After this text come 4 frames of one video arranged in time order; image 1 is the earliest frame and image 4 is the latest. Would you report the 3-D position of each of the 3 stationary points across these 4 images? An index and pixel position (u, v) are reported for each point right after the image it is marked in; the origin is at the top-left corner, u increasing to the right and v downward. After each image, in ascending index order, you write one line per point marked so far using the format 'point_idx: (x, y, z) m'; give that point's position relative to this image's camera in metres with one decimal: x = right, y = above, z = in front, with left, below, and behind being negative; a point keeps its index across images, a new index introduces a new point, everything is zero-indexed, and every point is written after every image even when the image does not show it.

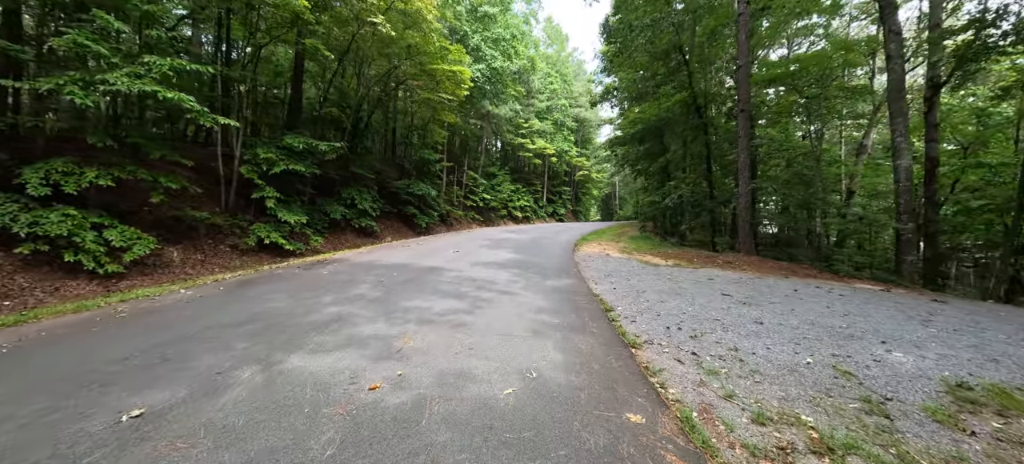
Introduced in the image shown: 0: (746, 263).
0: (+5.6, -0.7, +9.0) m
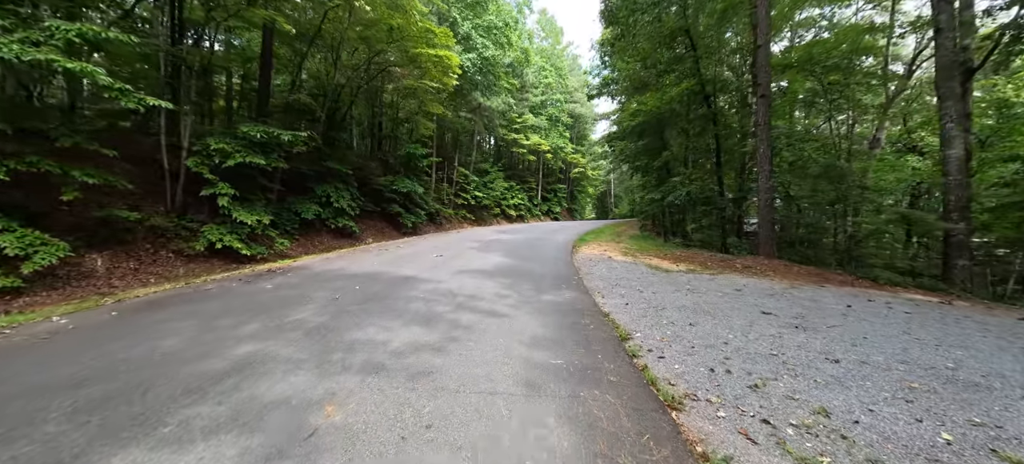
0: (+5.4, -0.8, +7.9) m
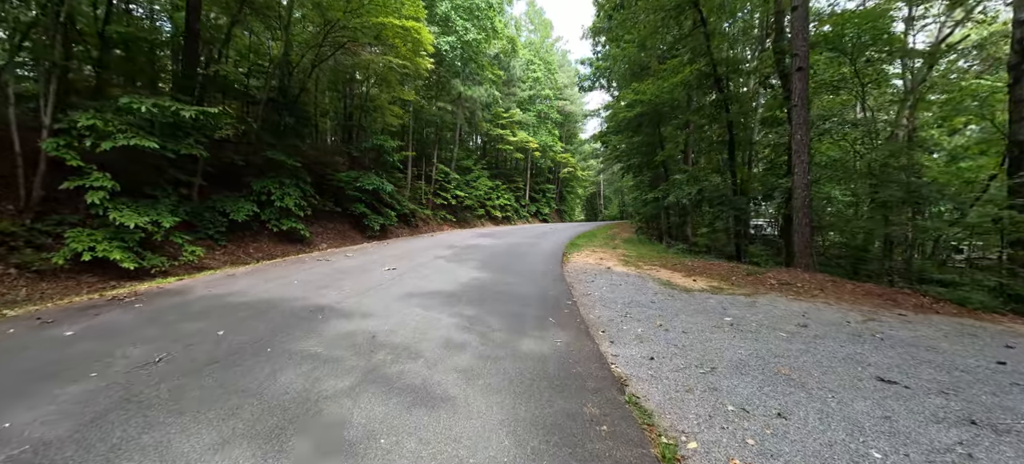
0: (+5.0, -0.9, +6.2) m
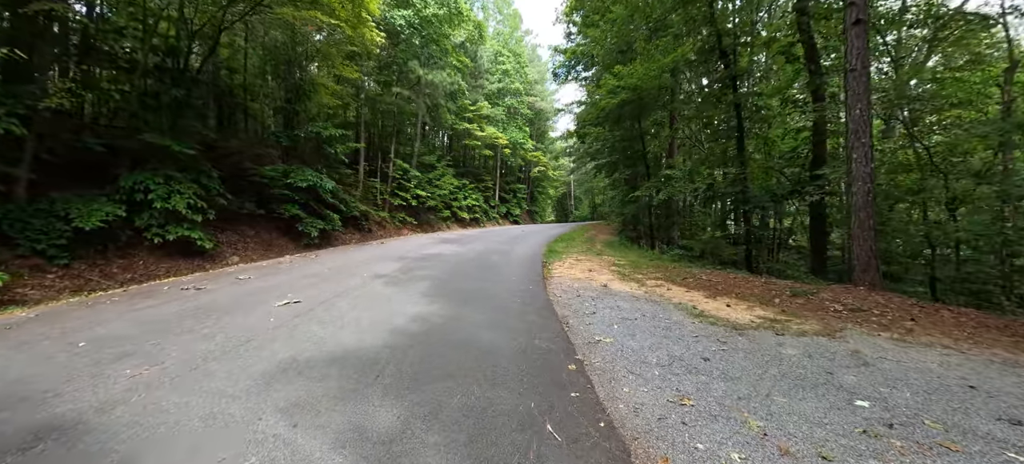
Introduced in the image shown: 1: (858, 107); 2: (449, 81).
0: (+4.6, -1.0, +4.5) m
1: (+5.0, +1.8, +5.5) m
2: (-3.1, +7.4, +18.0) m
